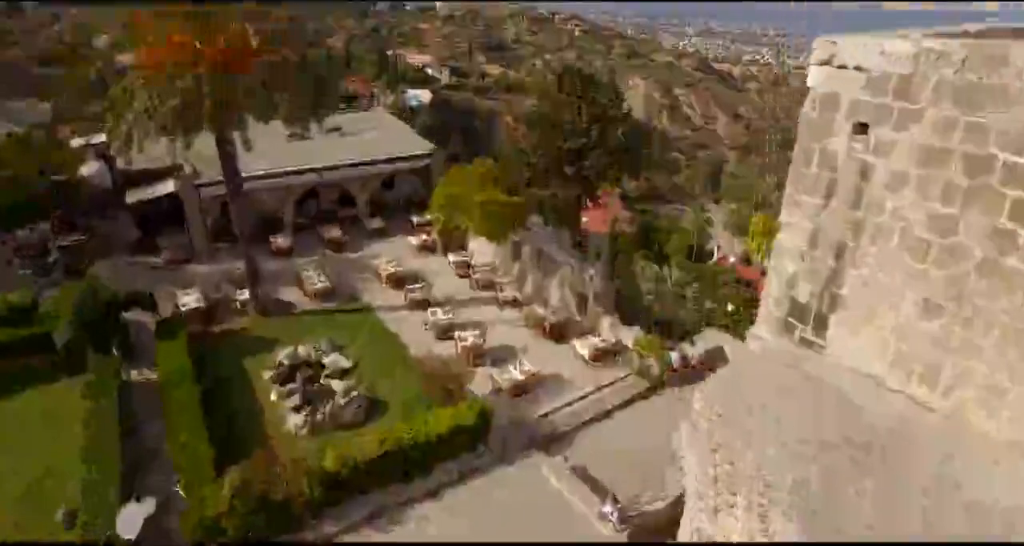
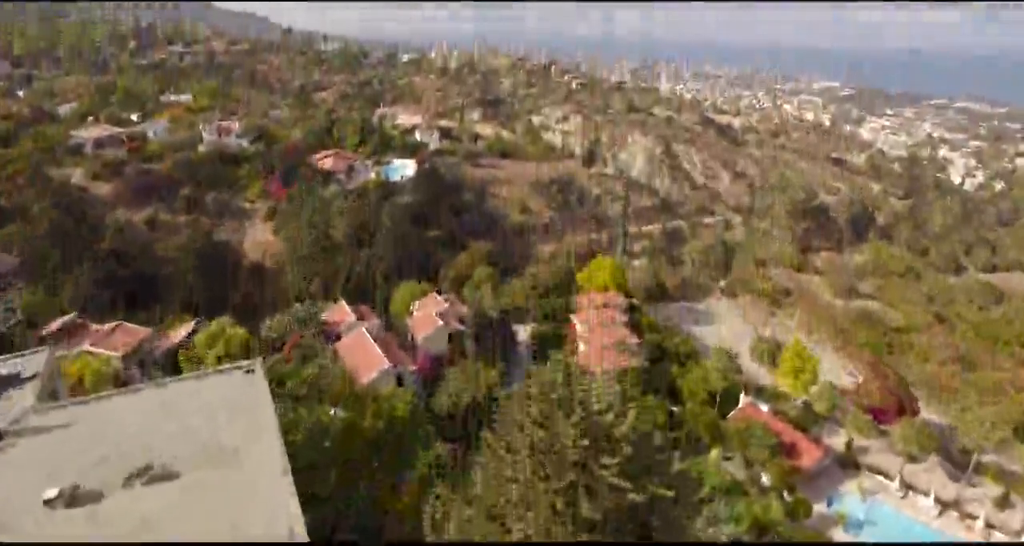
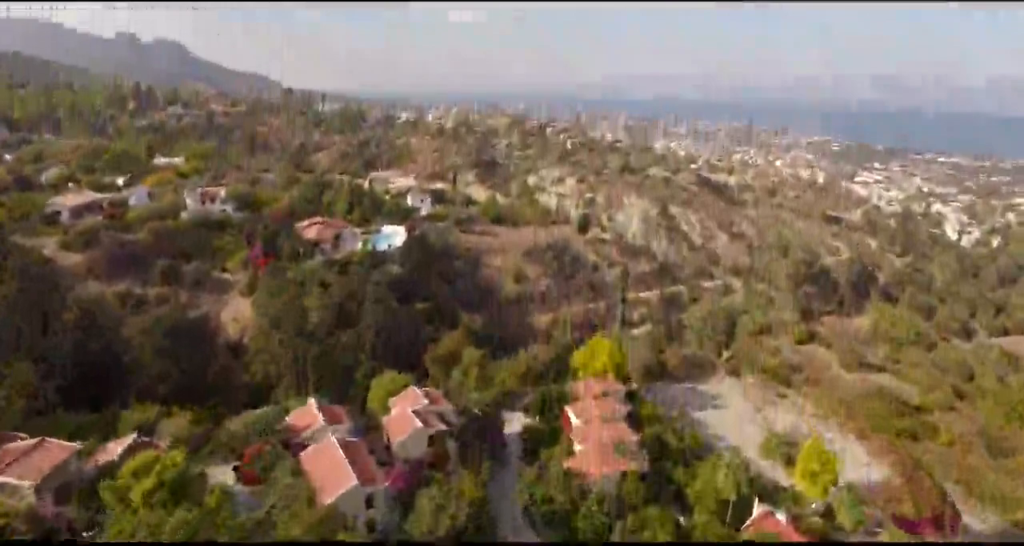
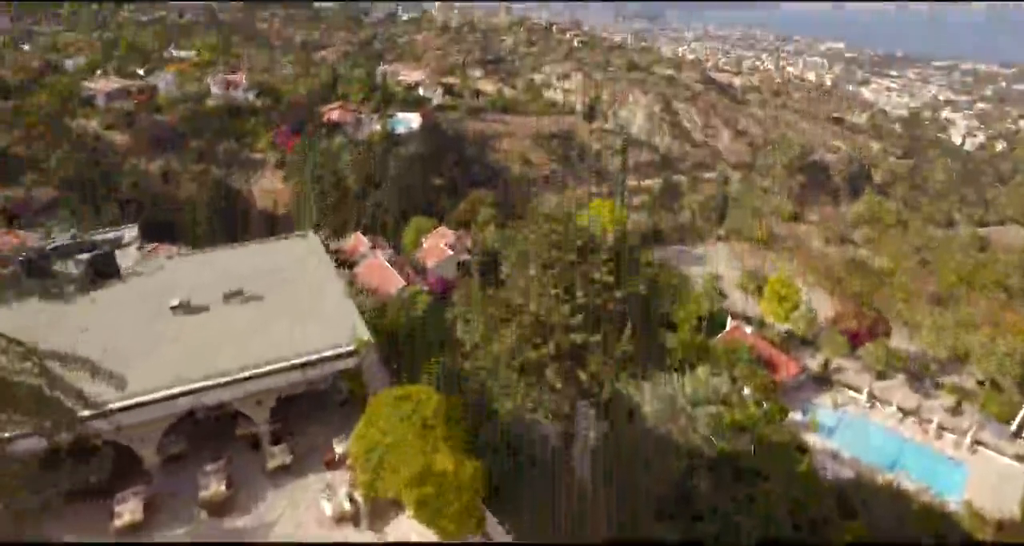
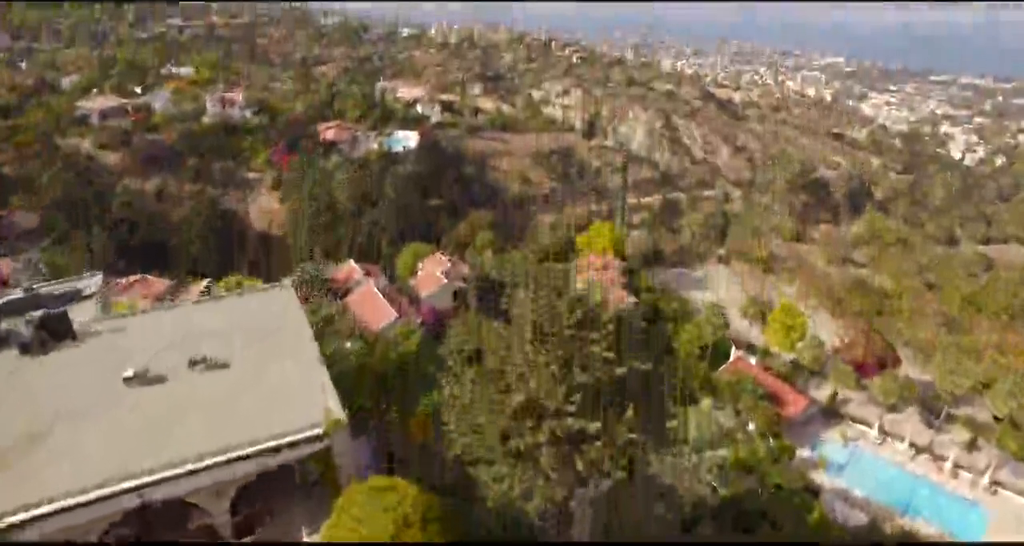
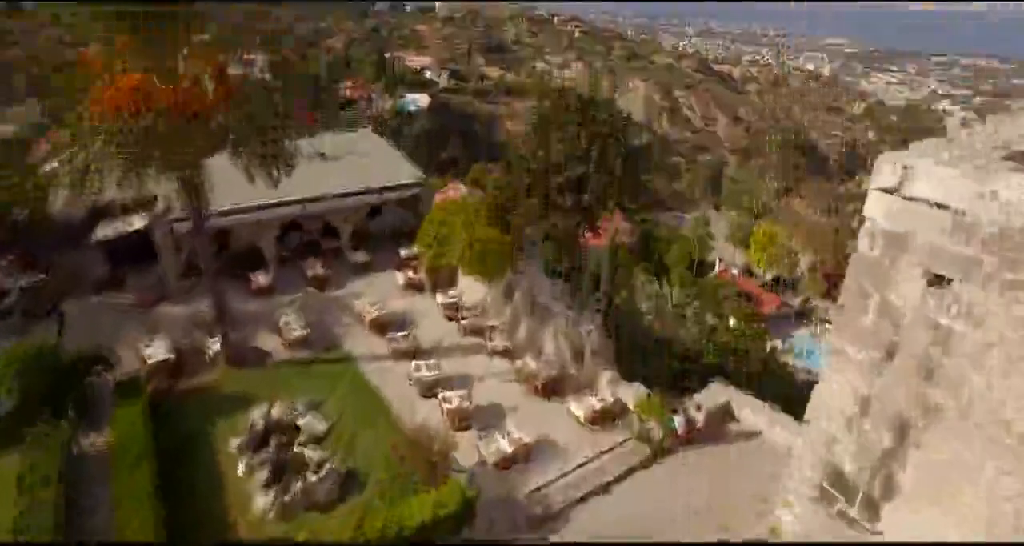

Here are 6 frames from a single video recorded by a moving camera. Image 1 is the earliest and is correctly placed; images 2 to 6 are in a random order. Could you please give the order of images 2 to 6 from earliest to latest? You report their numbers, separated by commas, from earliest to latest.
6, 4, 5, 2, 3
